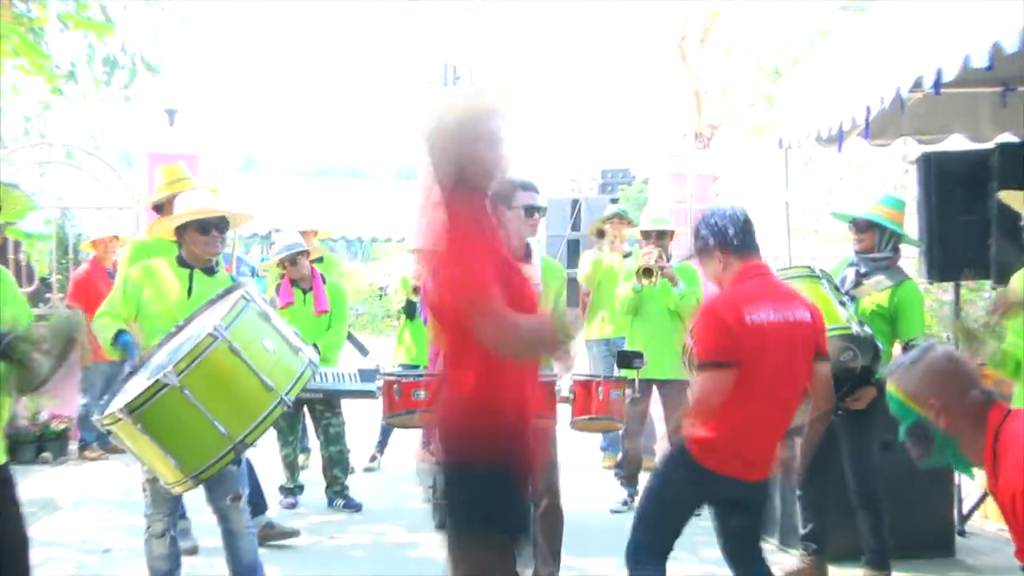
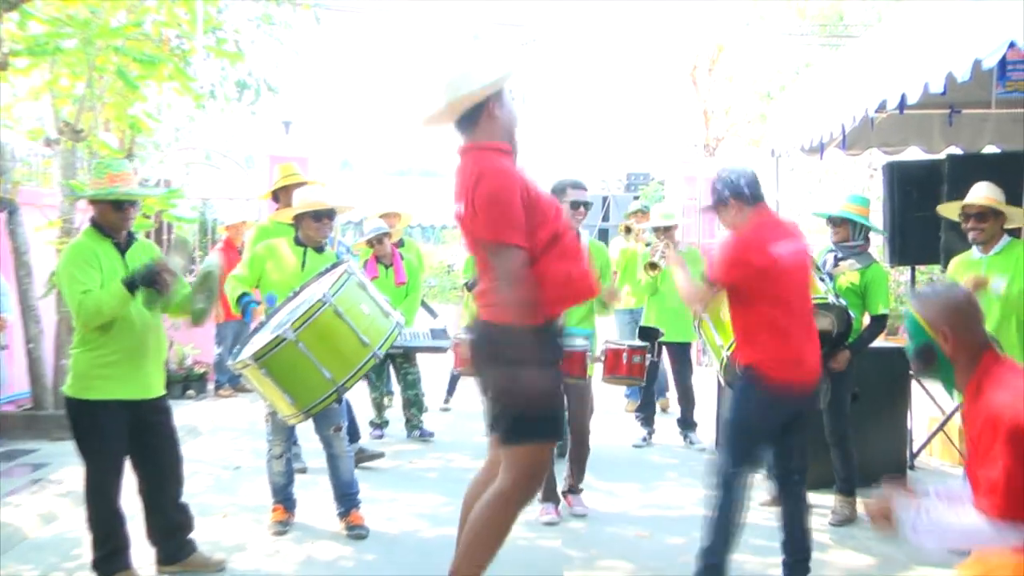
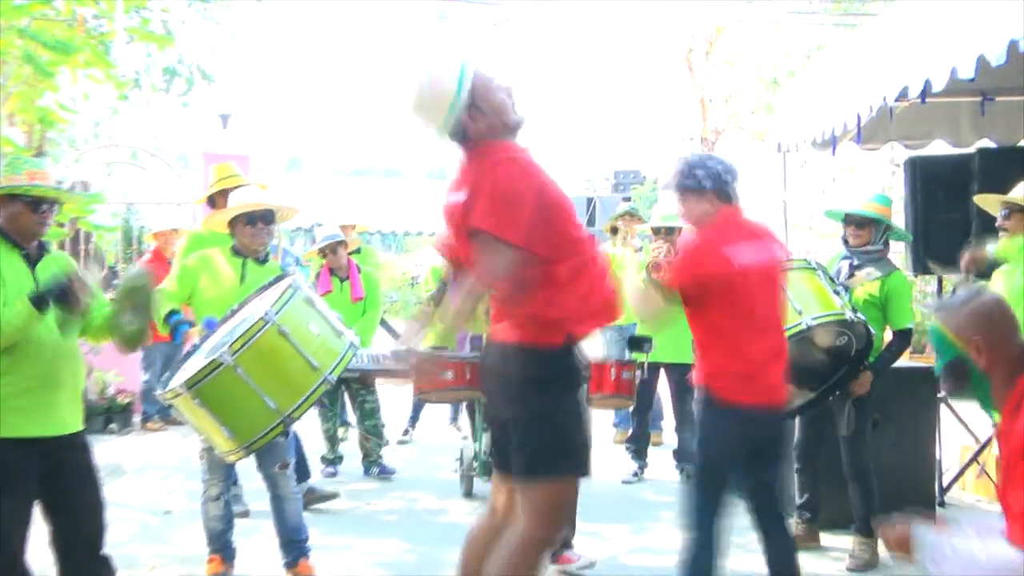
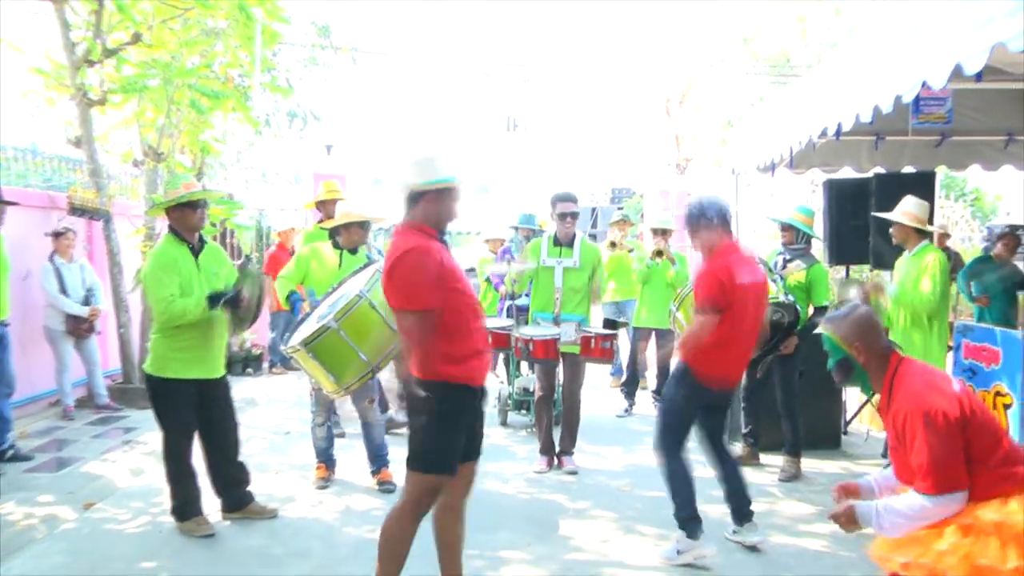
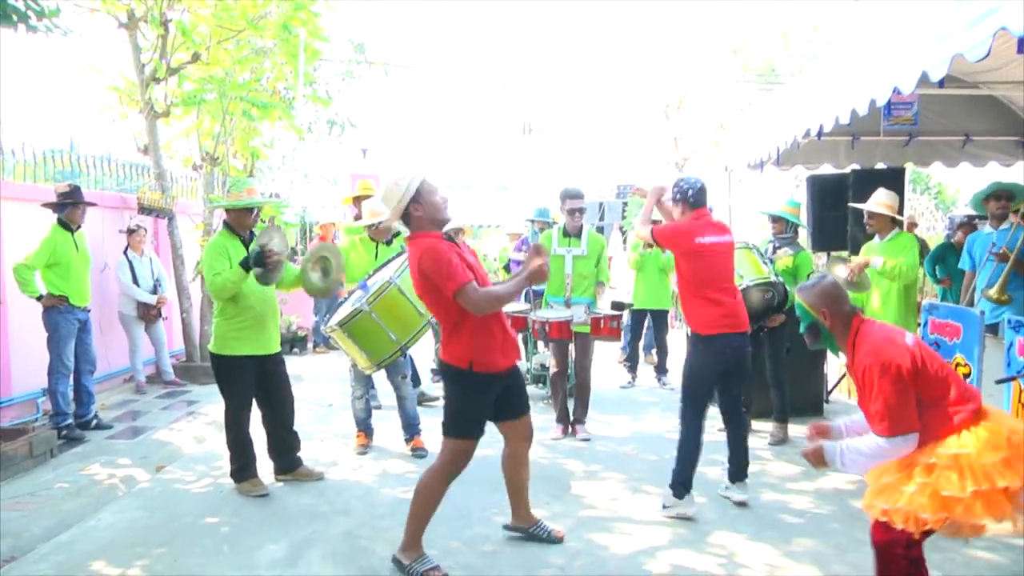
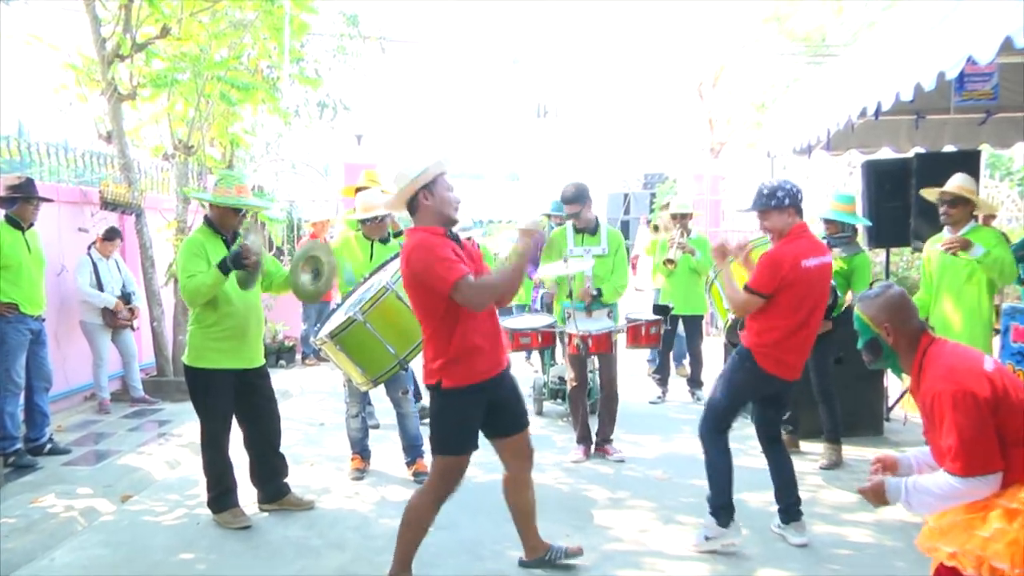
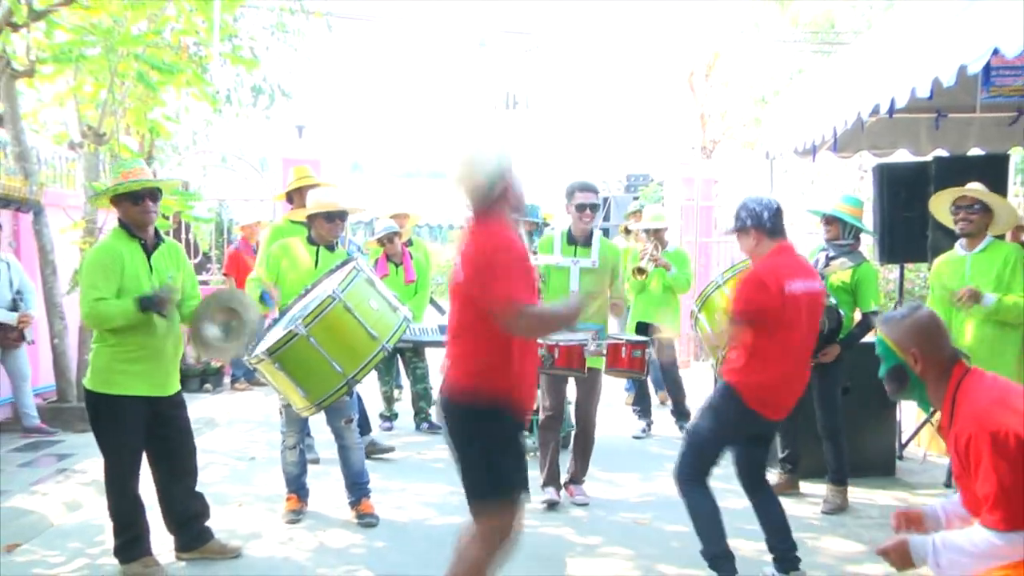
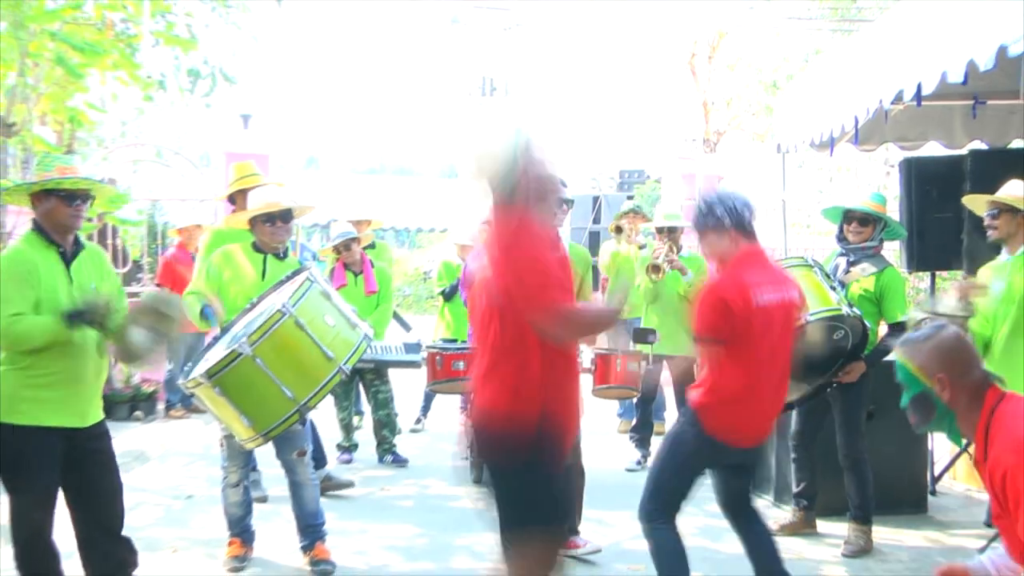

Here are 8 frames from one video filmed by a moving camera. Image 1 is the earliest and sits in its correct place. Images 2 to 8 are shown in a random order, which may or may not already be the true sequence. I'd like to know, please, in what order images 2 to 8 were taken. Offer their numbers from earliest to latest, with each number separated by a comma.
3, 8, 2, 7, 4, 5, 6
